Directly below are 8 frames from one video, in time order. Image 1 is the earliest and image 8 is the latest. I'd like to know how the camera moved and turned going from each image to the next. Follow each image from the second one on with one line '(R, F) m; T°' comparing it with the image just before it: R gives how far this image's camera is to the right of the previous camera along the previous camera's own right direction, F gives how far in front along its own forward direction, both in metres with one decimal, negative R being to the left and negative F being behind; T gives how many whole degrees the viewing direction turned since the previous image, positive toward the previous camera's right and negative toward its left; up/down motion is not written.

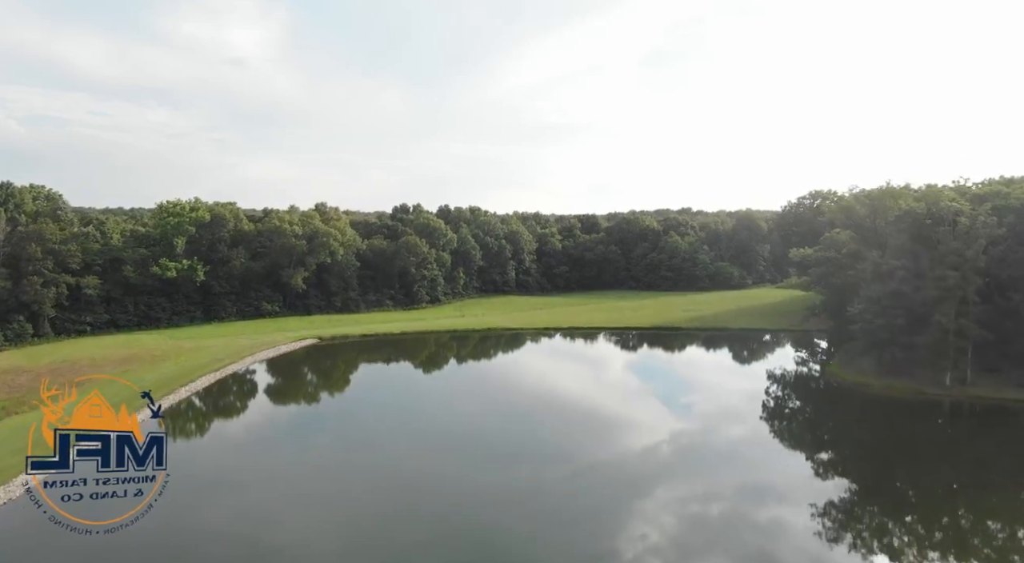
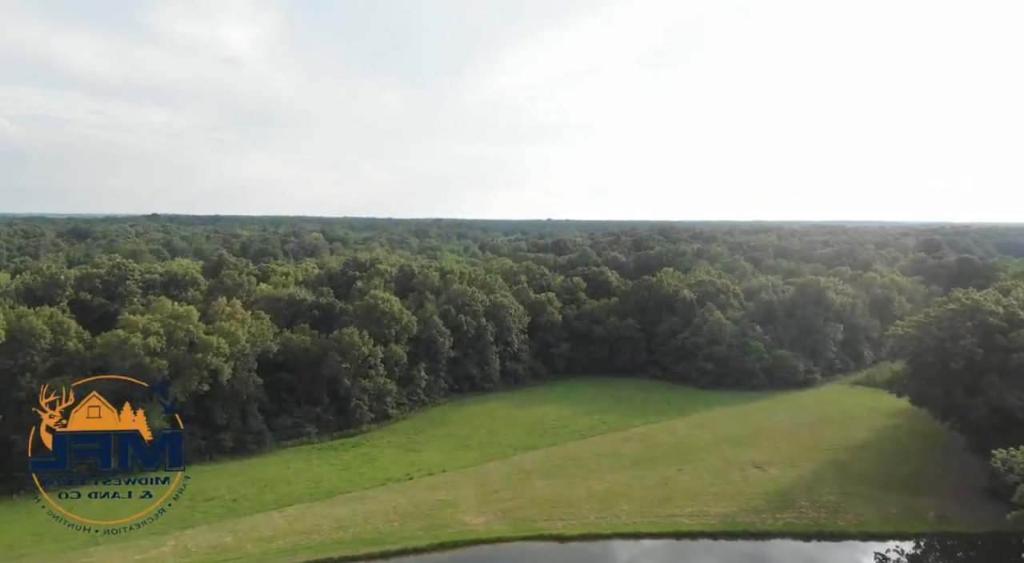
(+0.8, +11.6) m; 0°
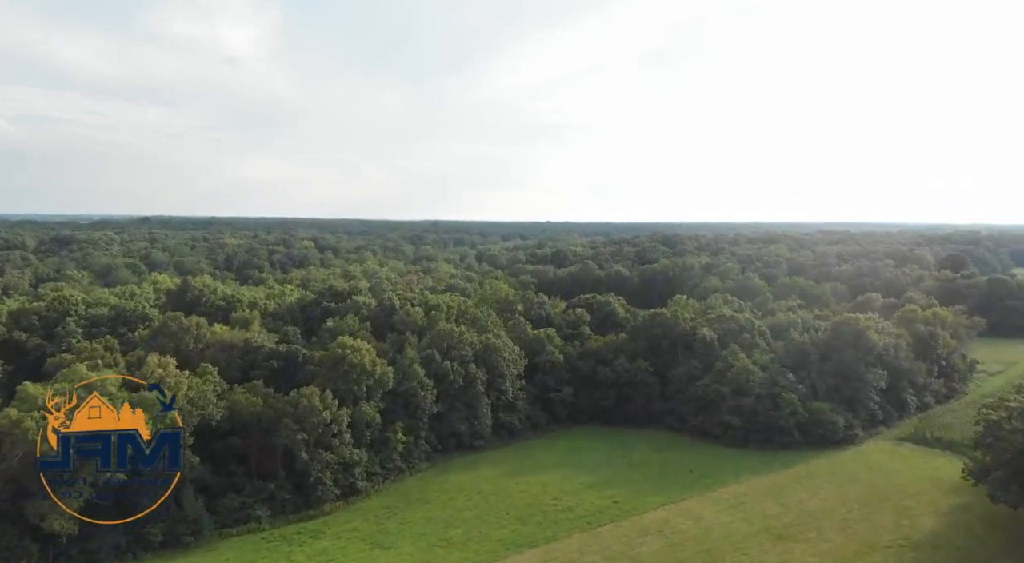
(+0.2, +4.4) m; 0°
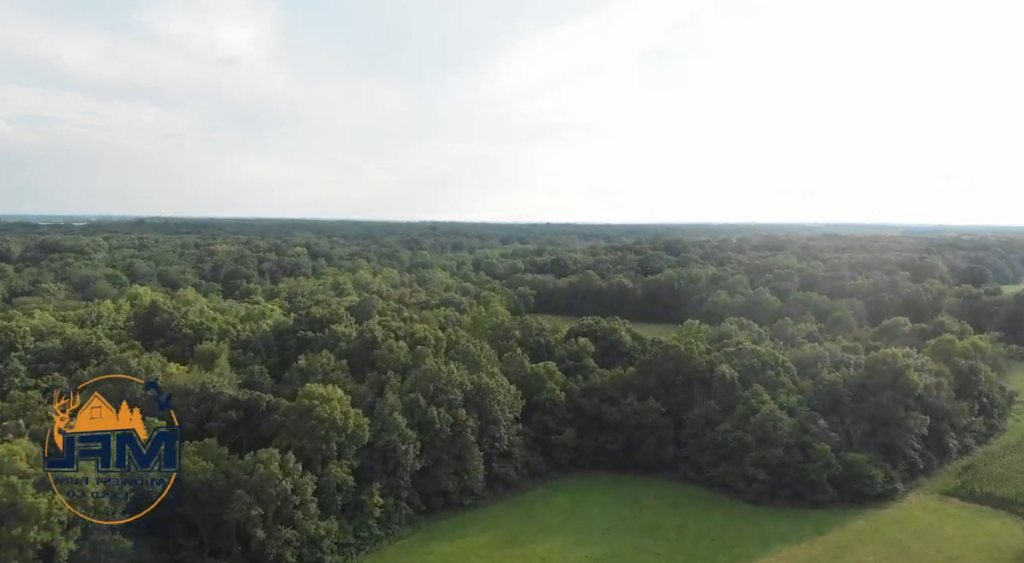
(+0.2, +3.3) m; 0°
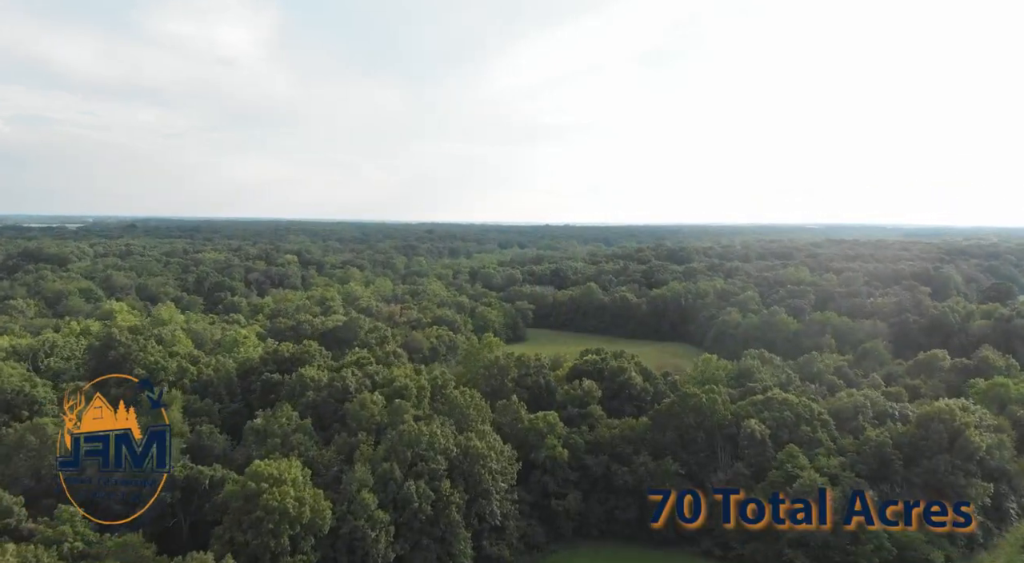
(+0.2, +3.8) m; 0°
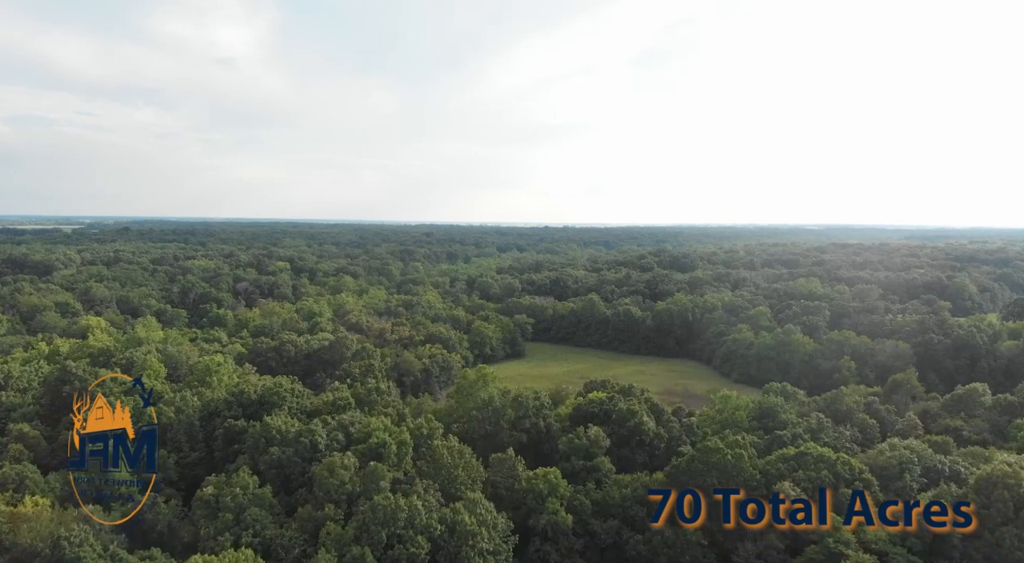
(+0.1, +3.3) m; 0°
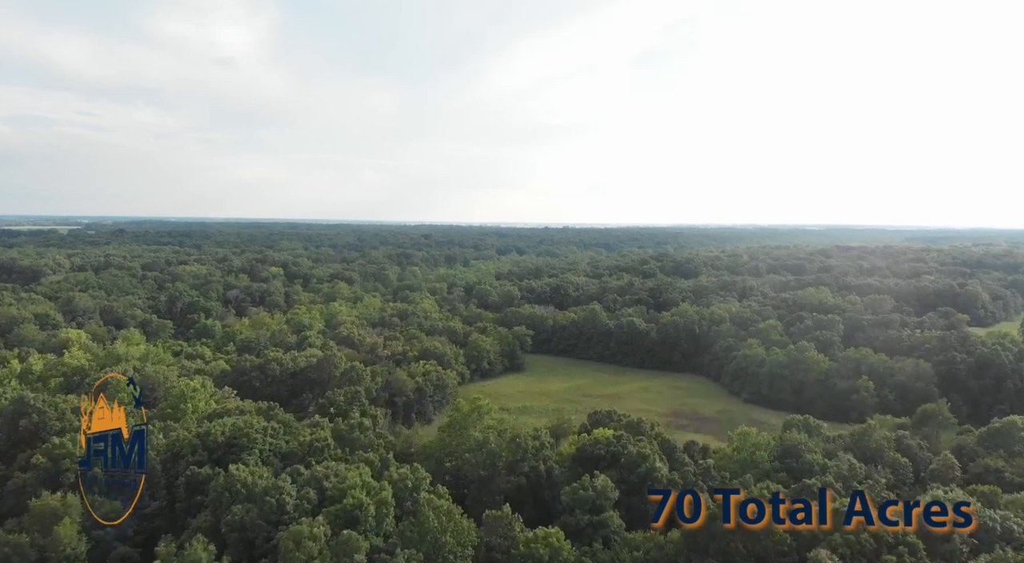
(+0.1, +2.6) m; 0°
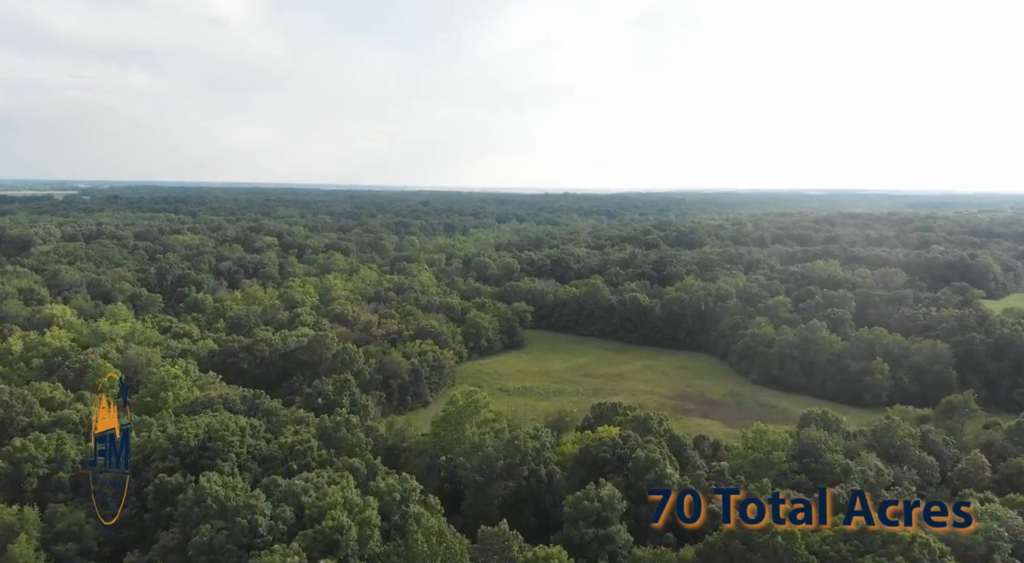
(+0.1, +2.1) m; 0°
